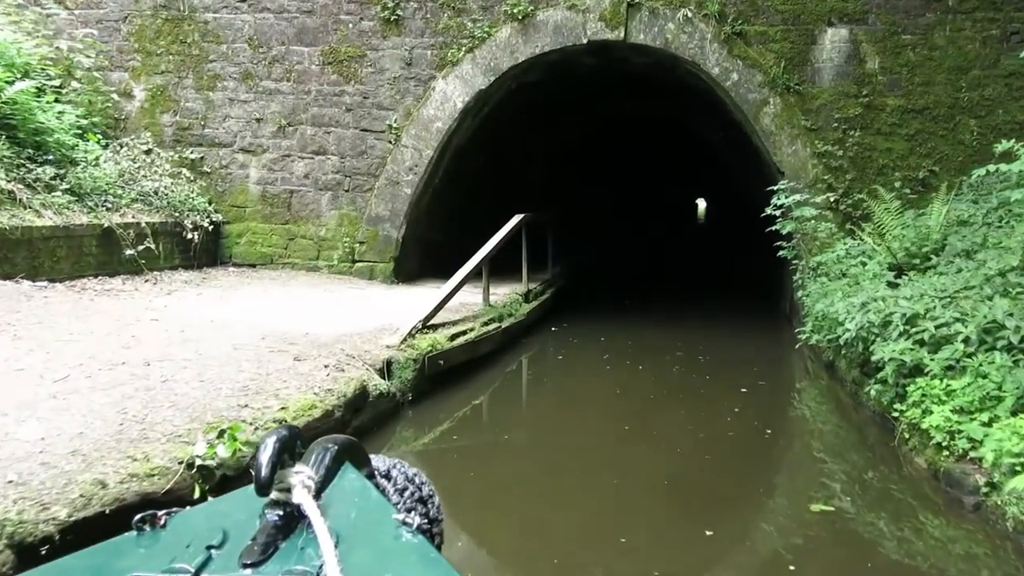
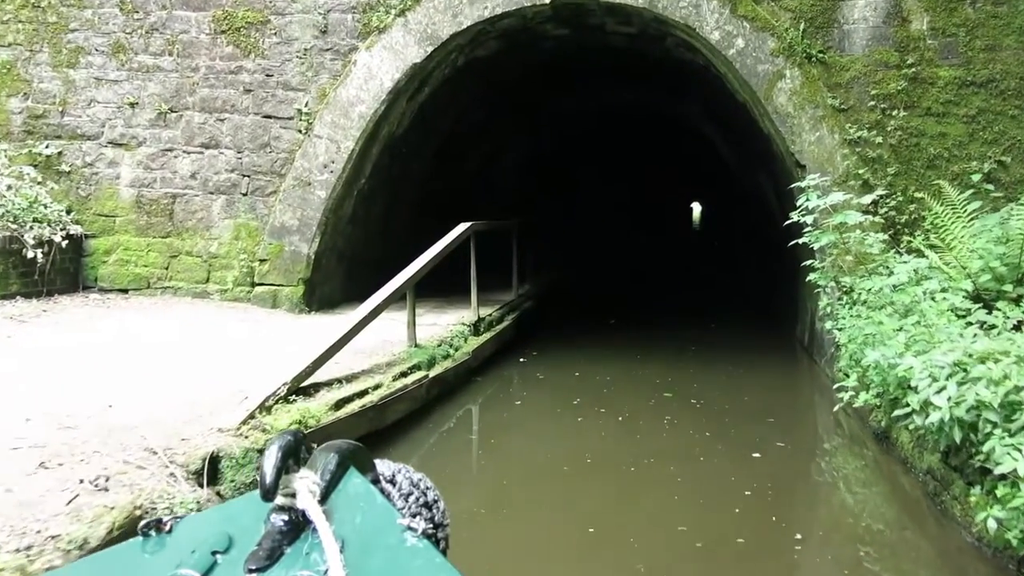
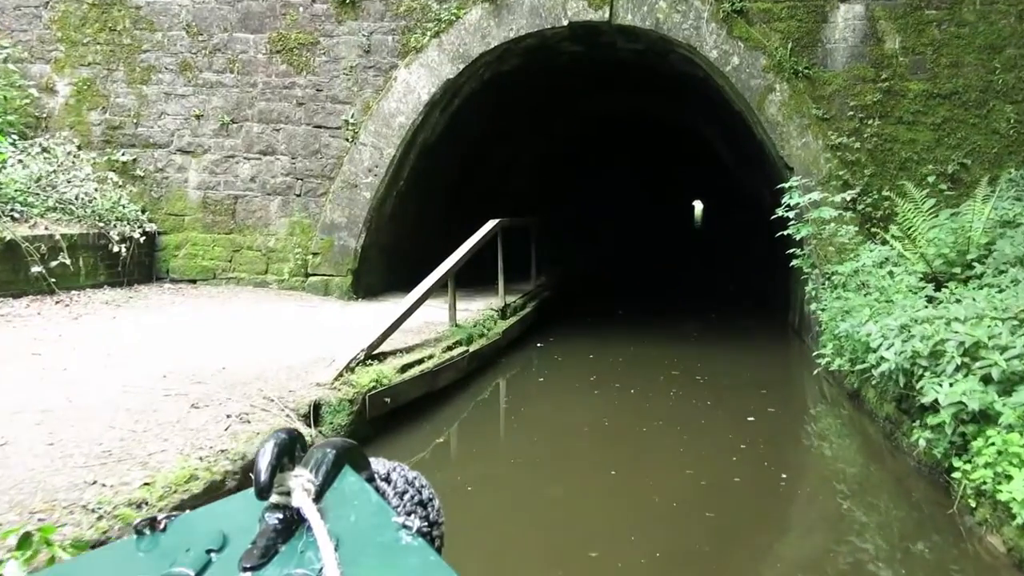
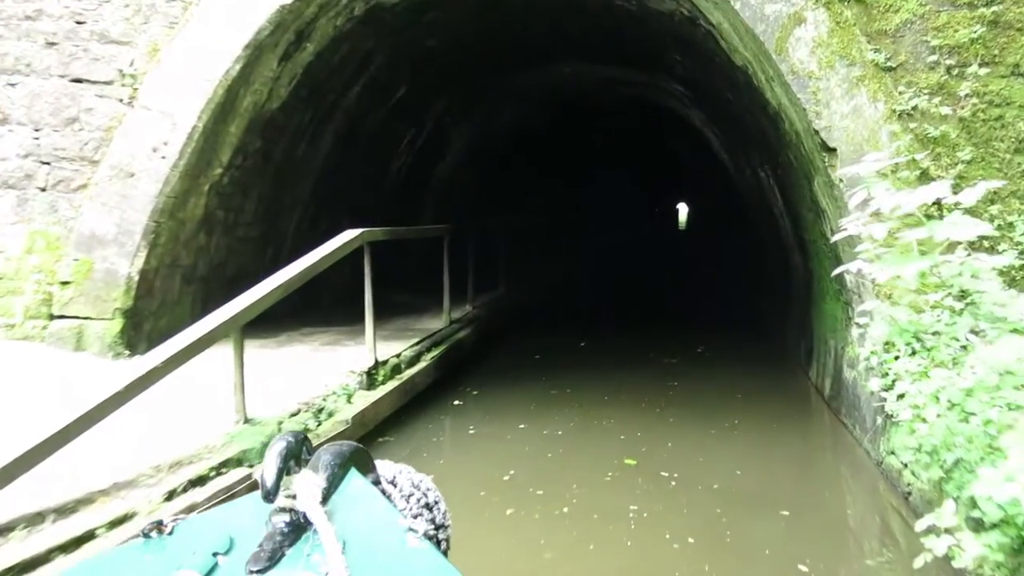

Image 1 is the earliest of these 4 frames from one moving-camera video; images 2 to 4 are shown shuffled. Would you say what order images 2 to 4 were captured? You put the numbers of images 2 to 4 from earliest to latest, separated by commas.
3, 2, 4
